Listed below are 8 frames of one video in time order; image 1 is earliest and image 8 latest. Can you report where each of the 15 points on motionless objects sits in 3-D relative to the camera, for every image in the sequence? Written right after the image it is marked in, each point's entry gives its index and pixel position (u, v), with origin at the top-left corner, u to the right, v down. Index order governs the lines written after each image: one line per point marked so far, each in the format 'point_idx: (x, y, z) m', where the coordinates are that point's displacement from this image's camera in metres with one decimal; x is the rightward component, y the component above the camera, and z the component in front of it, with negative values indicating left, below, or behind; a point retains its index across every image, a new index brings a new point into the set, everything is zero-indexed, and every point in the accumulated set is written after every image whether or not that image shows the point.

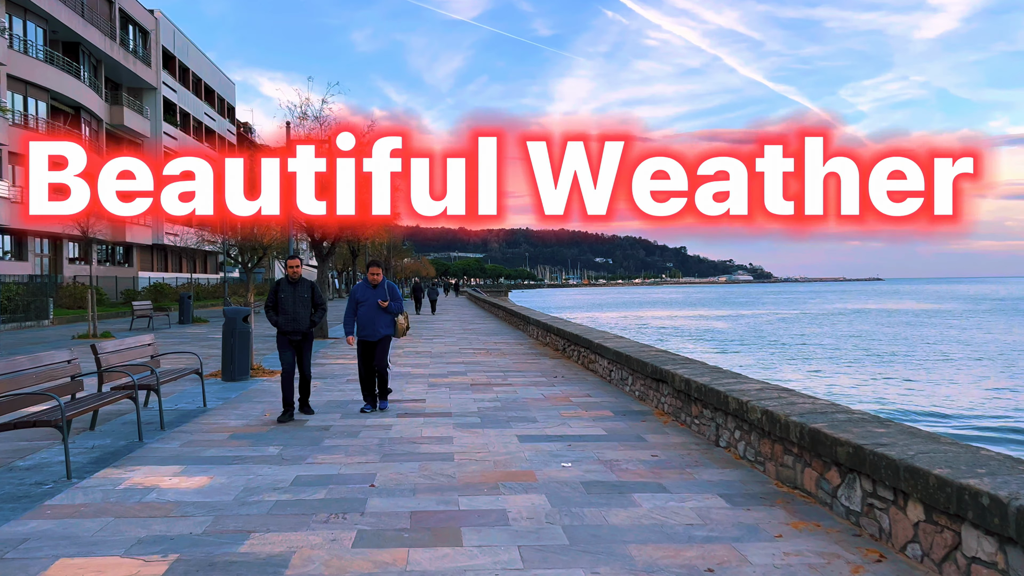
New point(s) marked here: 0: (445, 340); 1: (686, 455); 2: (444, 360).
0: (-1.5, -1.2, +18.9) m
1: (+1.4, -1.3, +6.4) m
2: (-1.2, -1.2, +14.1) m
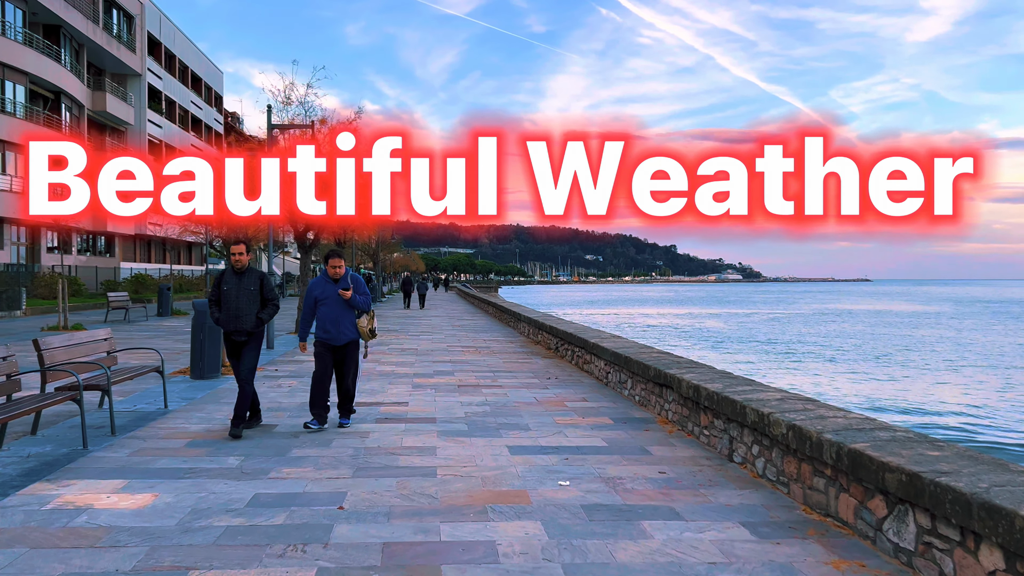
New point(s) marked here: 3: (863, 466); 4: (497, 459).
0: (-1.8, -1.1, +18.1) m
1: (+1.3, -1.3, +5.7) m
2: (-1.3, -1.2, +13.3) m
3: (+1.8, -0.9, +4.3) m
4: (-0.1, -1.3, +6.0) m
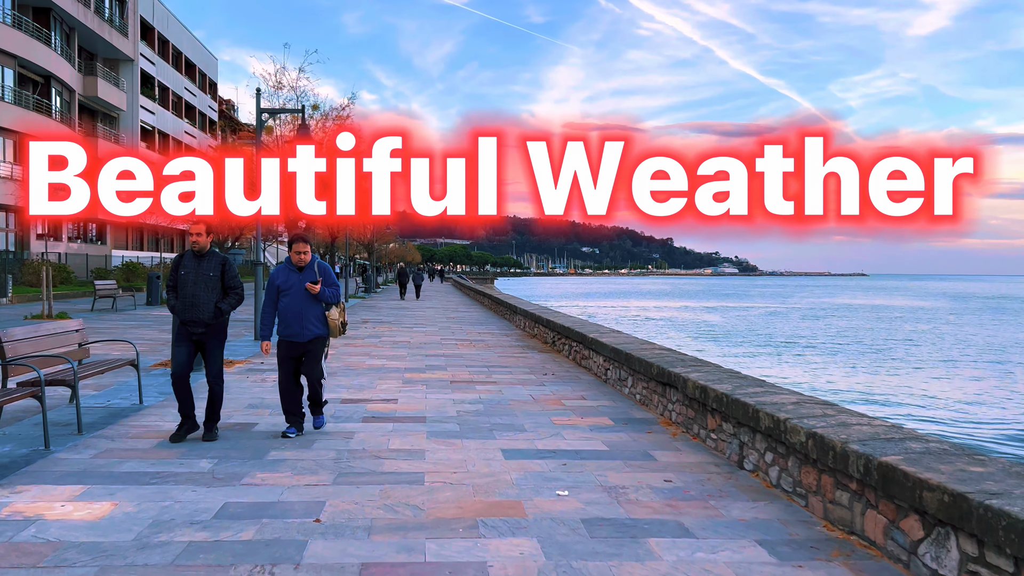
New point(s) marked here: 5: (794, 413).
0: (-1.8, -0.9, +17.7) m
1: (+1.3, -1.3, +5.3) m
2: (-1.4, -1.0, +12.9) m
3: (+1.8, -0.9, +3.8) m
4: (-0.1, -1.2, +5.6) m
5: (+1.8, -0.8, +5.1) m
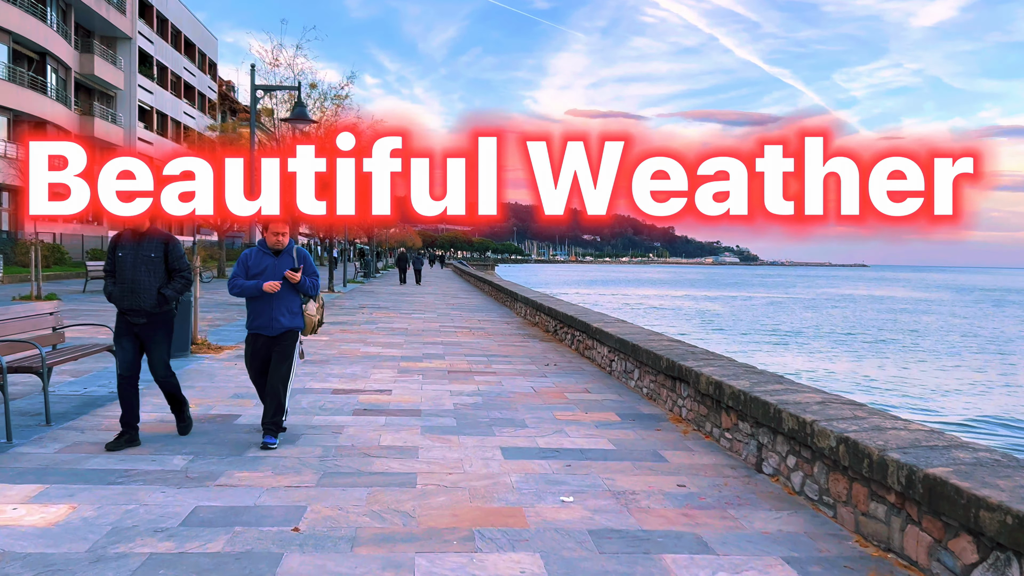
0: (-1.8, -0.6, +17.3) m
1: (+1.3, -1.2, +4.9) m
2: (-1.4, -0.8, +12.5) m
3: (+1.8, -0.9, +3.4) m
4: (-0.1, -1.1, +5.2) m
5: (+1.8, -0.7, +4.7) m
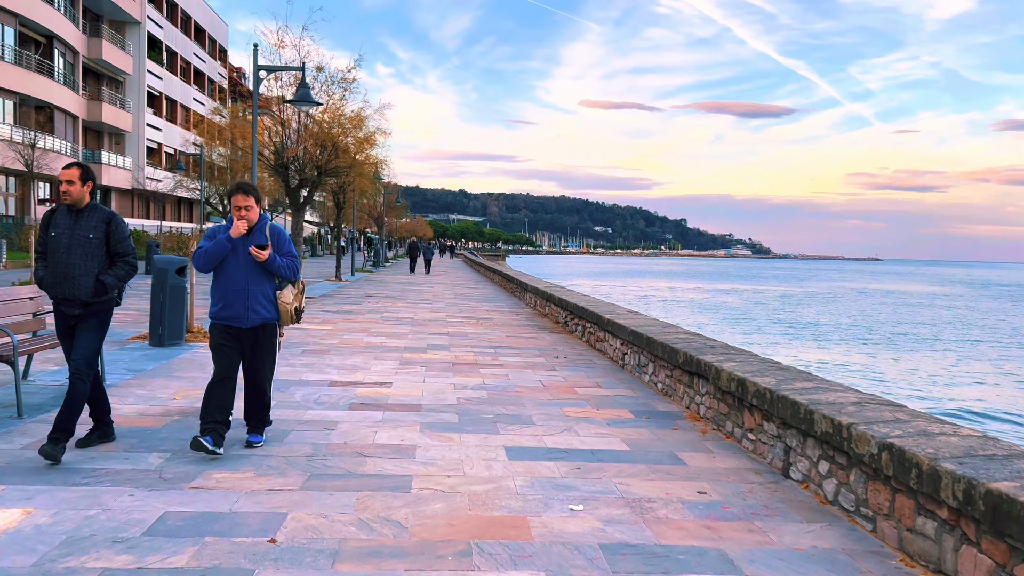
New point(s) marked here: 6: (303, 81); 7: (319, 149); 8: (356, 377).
0: (-1.6, -0.4, +16.9) m
1: (+1.3, -1.1, +4.4) m
2: (-1.3, -0.6, +12.1) m
3: (+1.8, -0.8, +3.0) m
4: (-0.1, -1.0, +4.7) m
5: (+1.8, -0.7, +4.2) m
6: (-3.5, +3.4, +13.5) m
7: (-4.2, +3.0, +17.7) m
8: (-1.5, -0.8, +7.7) m
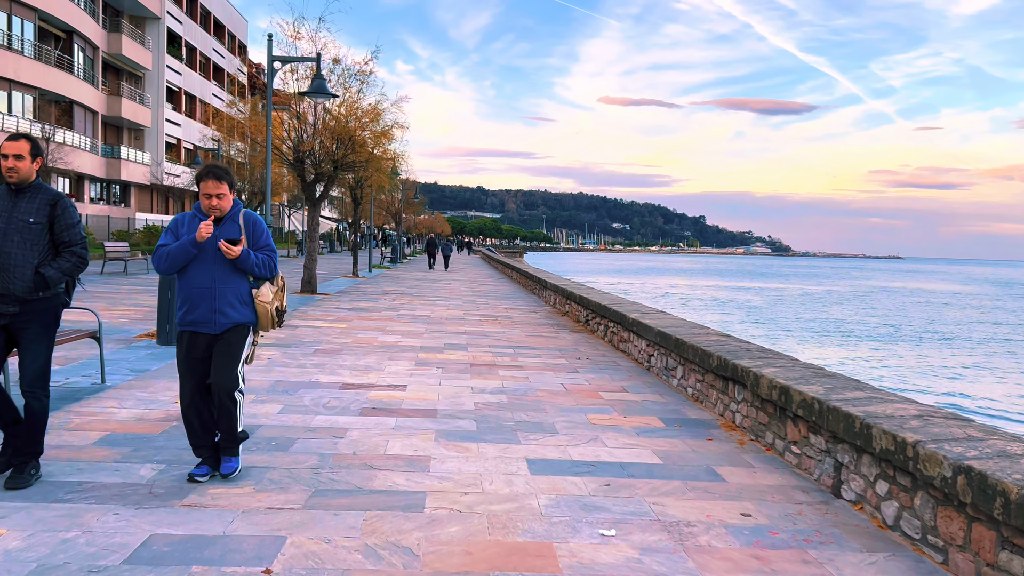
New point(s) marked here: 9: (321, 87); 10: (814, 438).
0: (-1.2, -0.3, +16.5) m
1: (+1.4, -1.1, +4.0) m
2: (-1.0, -0.6, +11.7) m
3: (+1.9, -0.8, +2.5) m
4: (0.0, -1.0, +4.3) m
5: (+1.9, -0.7, +3.8) m
6: (-3.1, +3.5, +13.1) m
7: (-3.8, +3.1, +17.4) m
8: (-1.3, -0.8, +7.4) m
9: (-3.0, +3.2, +12.8) m
10: (+1.7, -0.9, +4.7) m
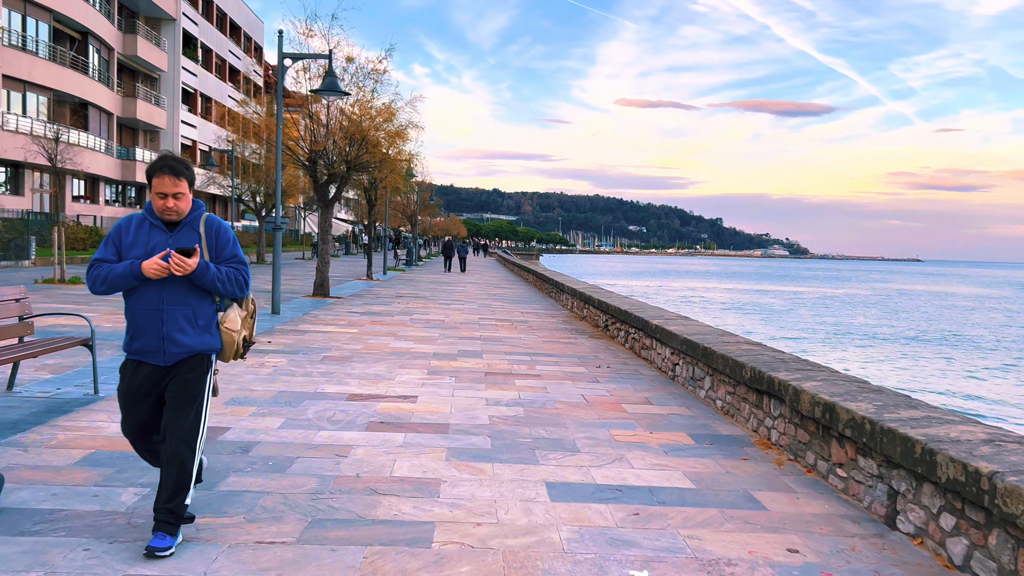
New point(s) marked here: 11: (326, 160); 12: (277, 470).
0: (-0.9, -0.4, +16.1) m
1: (+1.5, -1.2, +3.6) m
2: (-0.8, -0.6, +11.3) m
3: (+1.9, -0.9, +2.0) m
4: (+0.1, -1.1, +3.9) m
5: (+2.0, -0.7, +3.3) m
6: (-2.8, +3.4, +12.8) m
7: (-3.4, +3.0, +17.0) m
8: (-1.1, -0.9, +7.0) m
9: (-2.7, +3.1, +12.5) m
10: (+1.8, -0.9, +4.3) m
11: (-3.8, +2.7, +16.9) m
12: (-1.3, -1.0, +4.4) m
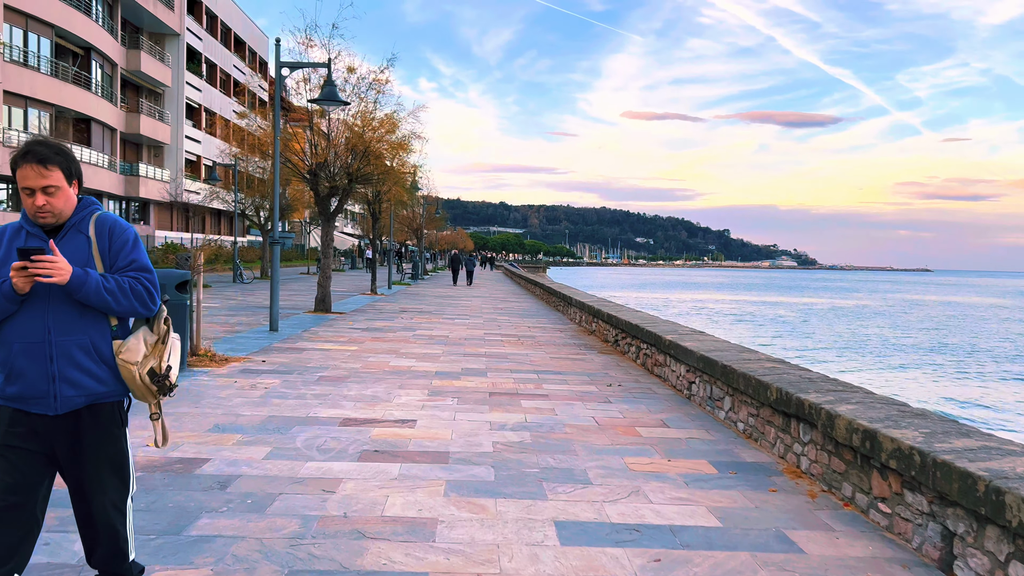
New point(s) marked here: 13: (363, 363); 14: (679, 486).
0: (-0.8, -0.6, +15.6) m
1: (+1.5, -1.2, +3.1) m
2: (-0.7, -0.8, +10.8) m
3: (+1.9, -0.9, +1.6) m
4: (+0.1, -1.1, +3.4) m
5: (+2.0, -0.8, +2.8) m
6: (-2.8, +3.2, +12.4) m
7: (-3.3, +2.7, +16.7) m
8: (-1.1, -1.0, +6.5) m
9: (-2.7, +2.9, +12.1) m
10: (+1.9, -1.0, +3.8) m
11: (-3.7, +2.3, +16.5) m
12: (-1.2, -1.1, +4.0) m
13: (-1.7, -0.9, +9.4) m
14: (+1.0, -1.1, +4.7) m
